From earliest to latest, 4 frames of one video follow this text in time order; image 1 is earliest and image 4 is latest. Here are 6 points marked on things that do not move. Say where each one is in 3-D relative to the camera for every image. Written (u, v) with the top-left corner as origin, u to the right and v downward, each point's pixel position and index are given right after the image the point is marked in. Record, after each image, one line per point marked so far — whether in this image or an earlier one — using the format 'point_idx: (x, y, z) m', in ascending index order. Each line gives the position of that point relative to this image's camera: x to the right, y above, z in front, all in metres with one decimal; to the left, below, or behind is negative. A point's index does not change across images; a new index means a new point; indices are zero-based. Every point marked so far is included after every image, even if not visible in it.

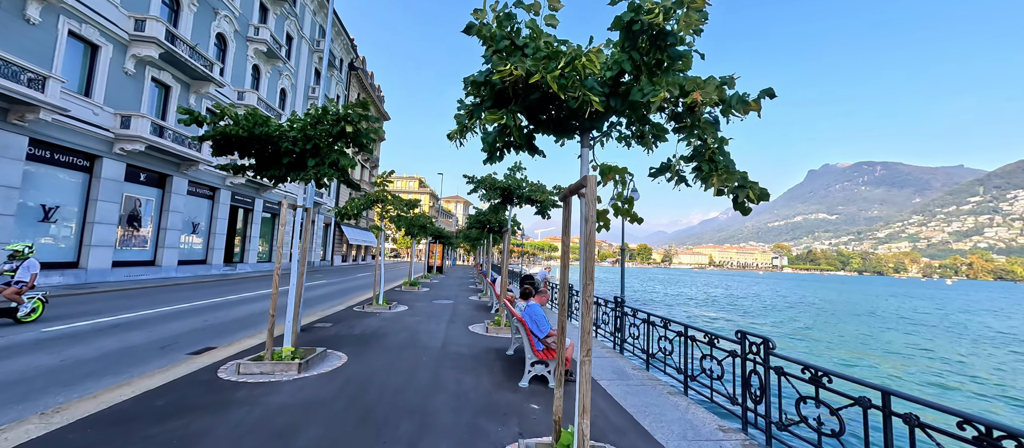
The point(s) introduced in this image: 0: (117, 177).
0: (-16.2, +1.9, +15.6) m
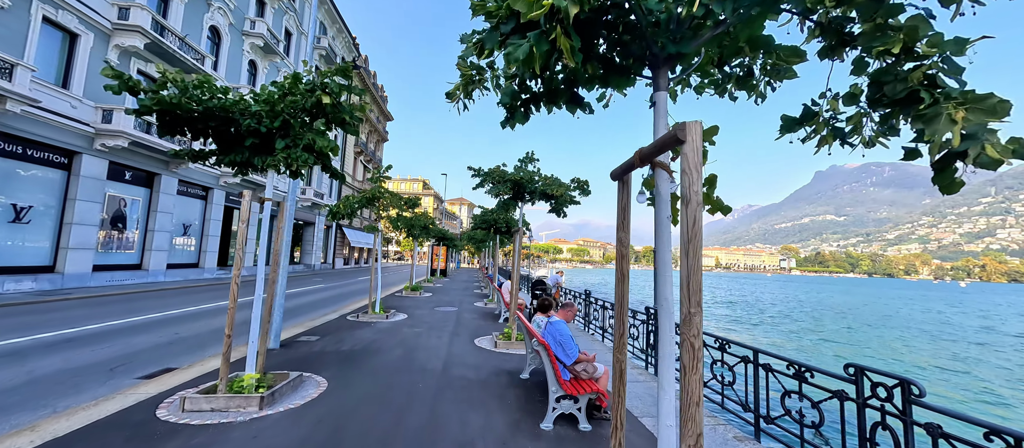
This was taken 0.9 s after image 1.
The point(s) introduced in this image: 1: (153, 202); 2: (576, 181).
0: (-15.9, +1.9, +14.6) m
1: (-16.3, +1.0, +17.2) m
2: (+1.3, +0.9, +7.9) m
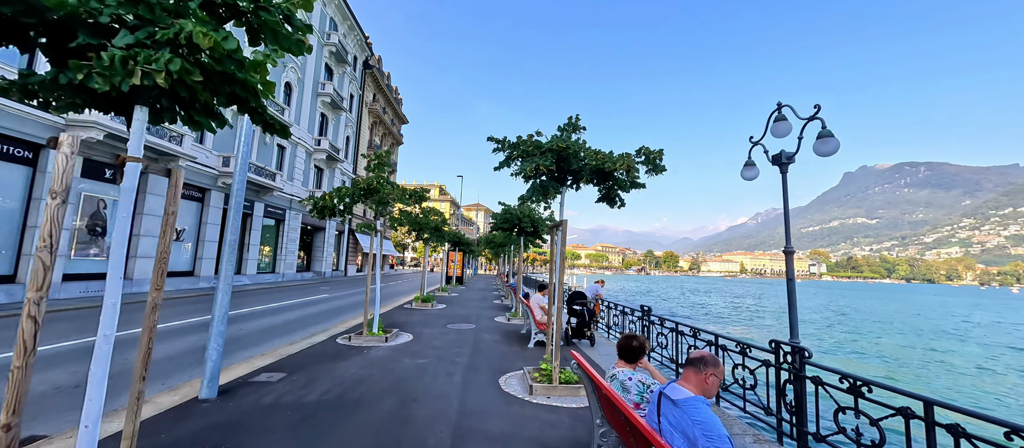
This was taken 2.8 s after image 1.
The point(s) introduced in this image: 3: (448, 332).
0: (-15.0, +1.7, +12.9) m
1: (-15.3, +0.8, +15.5) m
2: (+1.9, +1.1, +5.5) m
3: (-1.7, -2.8, +9.9) m
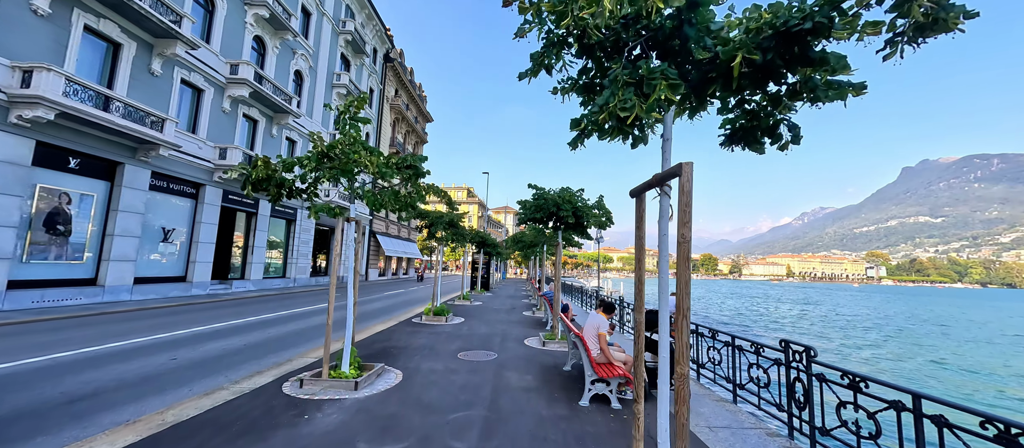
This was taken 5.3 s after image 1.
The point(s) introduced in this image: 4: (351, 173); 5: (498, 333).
0: (-14.1, +1.8, +10.9) m
1: (-14.2, +0.9, +13.5) m
2: (+2.2, +1.4, +2.1) m
3: (-1.0, -2.6, +6.7) m
4: (-2.6, +0.8, +6.1) m
5: (-0.4, -2.9, +10.1) m
